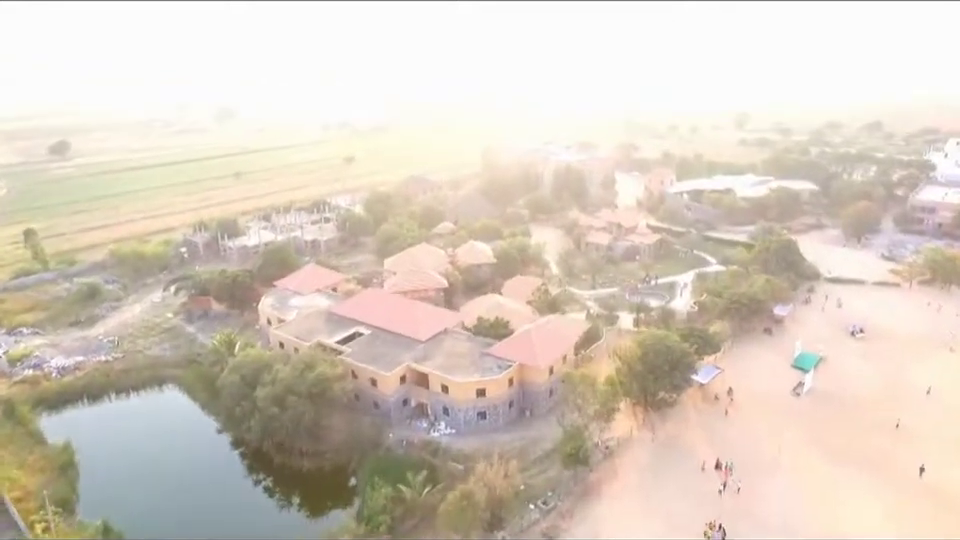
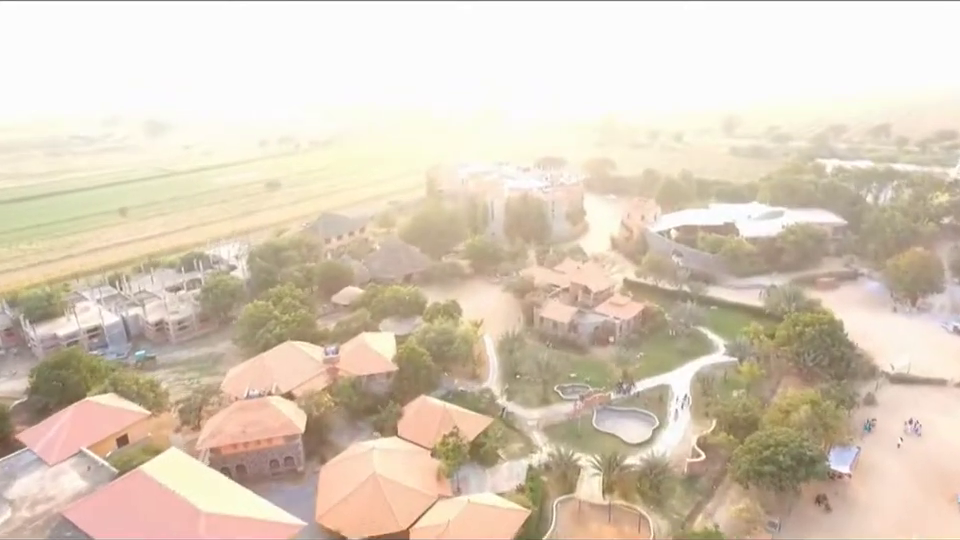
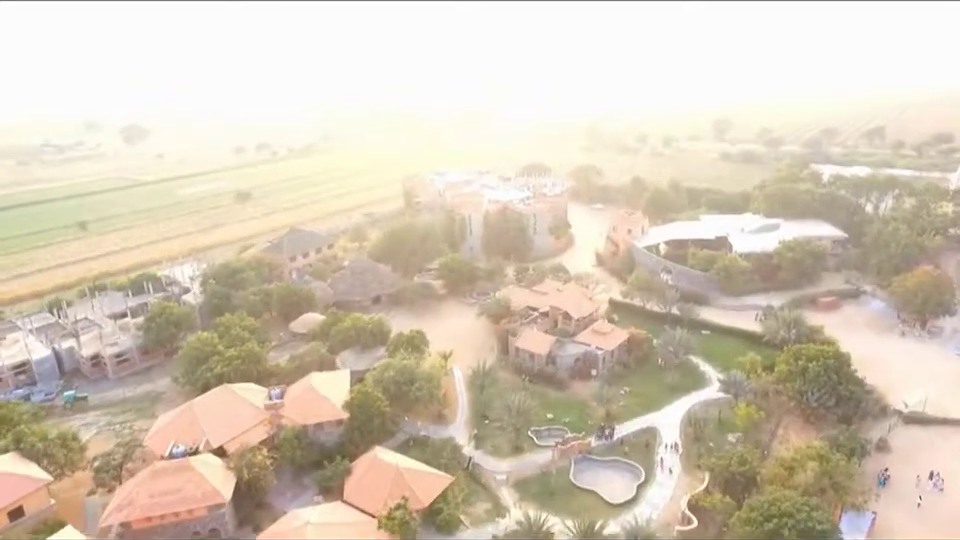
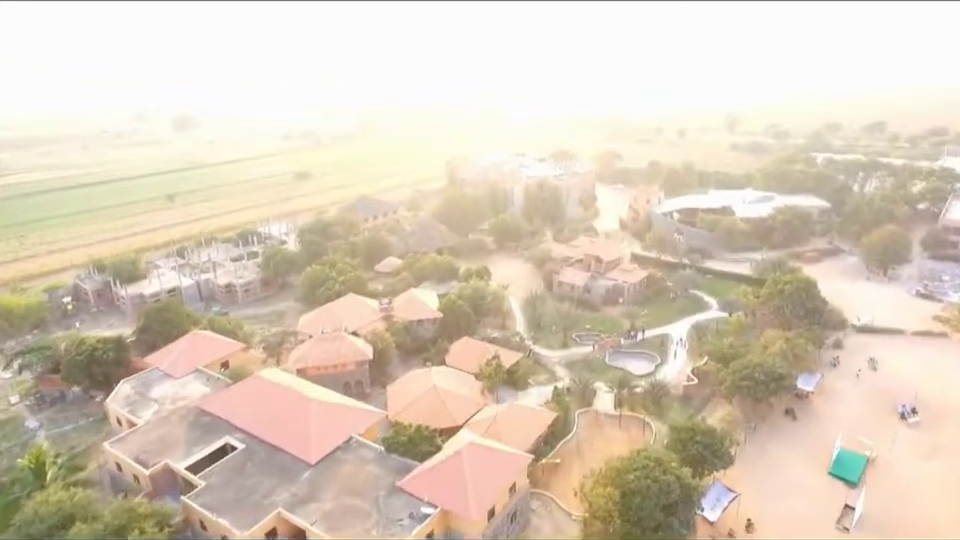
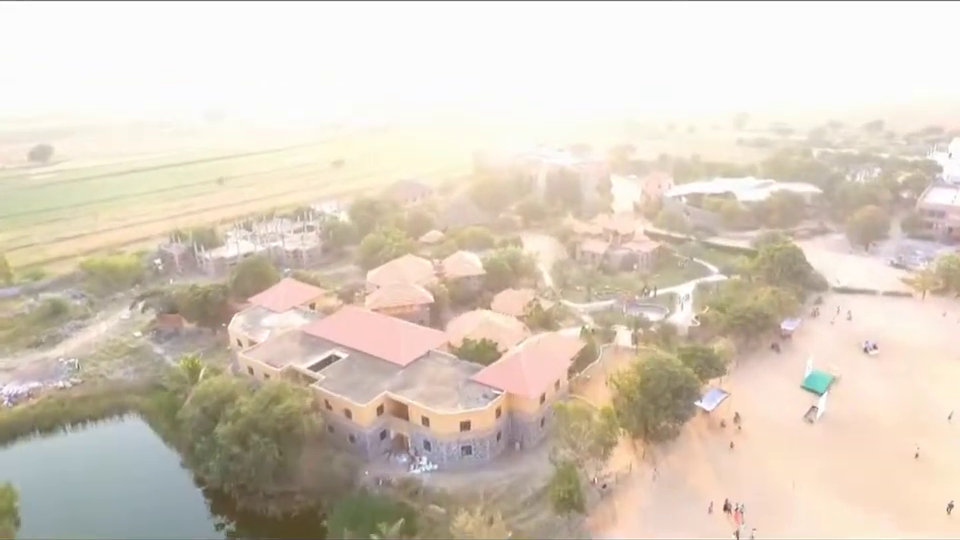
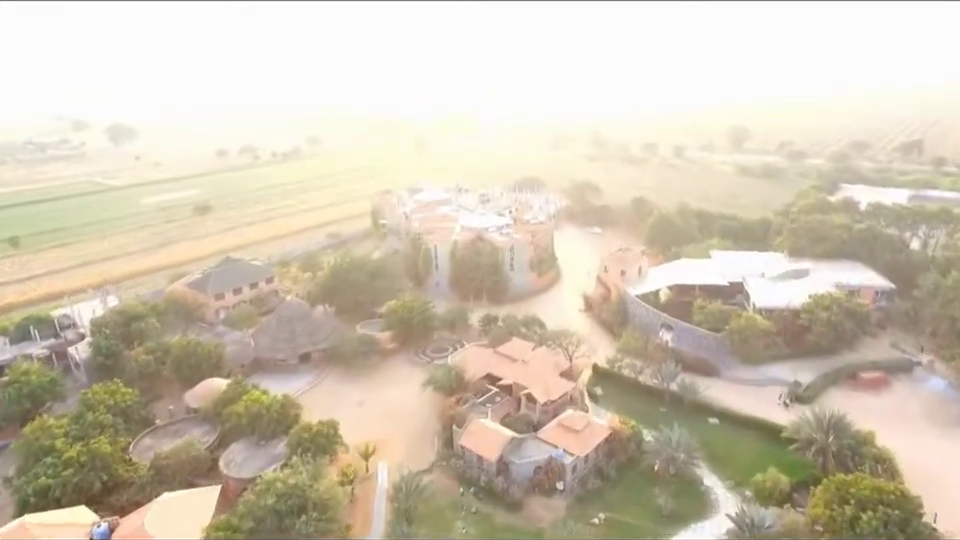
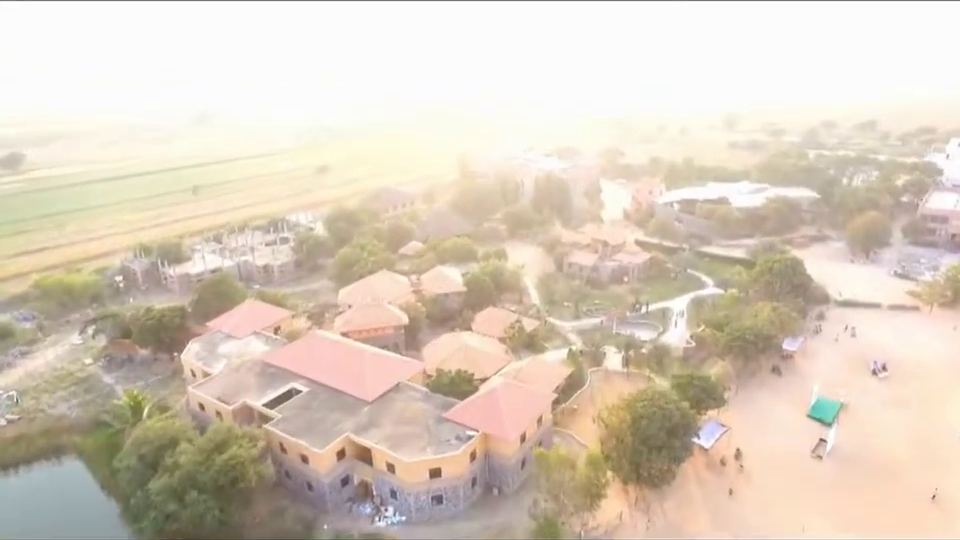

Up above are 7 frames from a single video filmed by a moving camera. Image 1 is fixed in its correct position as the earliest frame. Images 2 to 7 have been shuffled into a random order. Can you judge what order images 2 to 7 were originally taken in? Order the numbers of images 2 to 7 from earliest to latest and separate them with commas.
5, 7, 4, 2, 3, 6
